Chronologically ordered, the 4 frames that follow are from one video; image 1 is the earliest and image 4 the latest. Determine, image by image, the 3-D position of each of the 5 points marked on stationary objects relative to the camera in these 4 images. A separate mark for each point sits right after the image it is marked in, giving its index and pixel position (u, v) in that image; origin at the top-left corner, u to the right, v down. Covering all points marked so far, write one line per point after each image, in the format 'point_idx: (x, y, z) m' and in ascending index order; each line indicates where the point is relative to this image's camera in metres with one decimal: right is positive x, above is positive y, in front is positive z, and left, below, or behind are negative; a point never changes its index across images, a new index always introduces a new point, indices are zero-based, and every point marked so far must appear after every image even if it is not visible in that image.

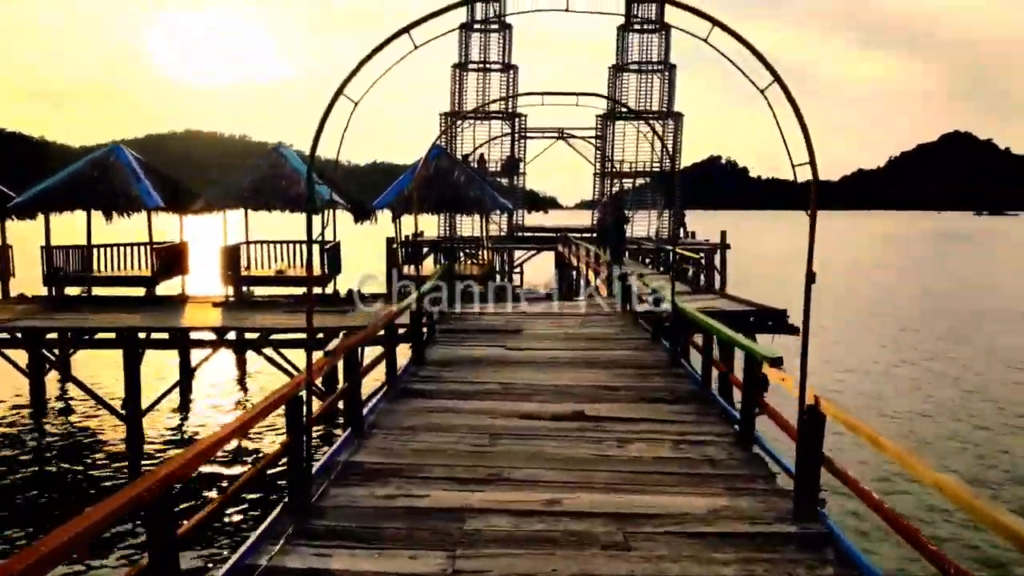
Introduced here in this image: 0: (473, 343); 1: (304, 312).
0: (-0.4, -0.5, +9.8) m
1: (-3.1, -0.3, +14.6) m
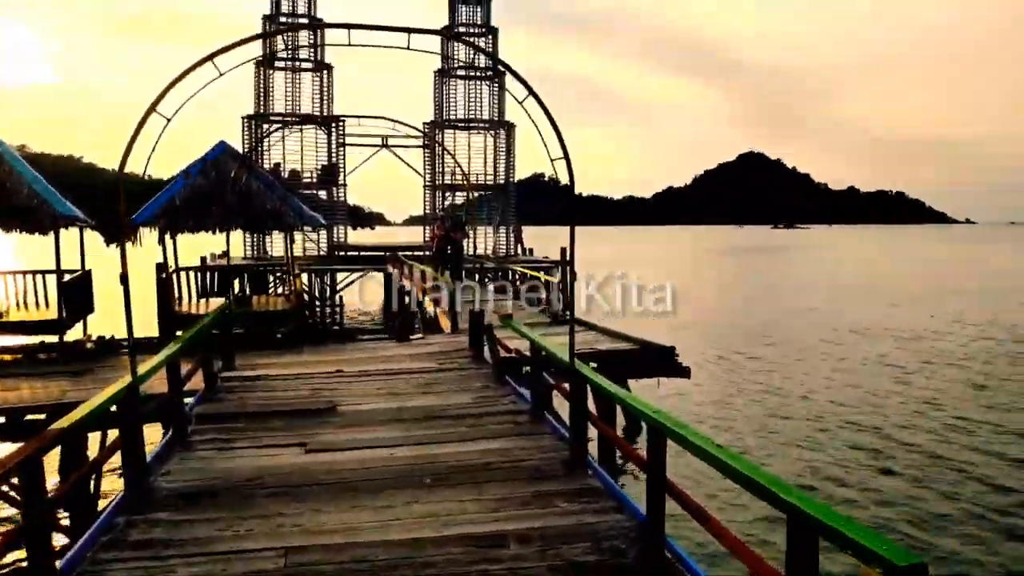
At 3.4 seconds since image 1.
0: (-1.6, -0.9, +6.0) m
1: (-5.0, -0.9, +10.3) m
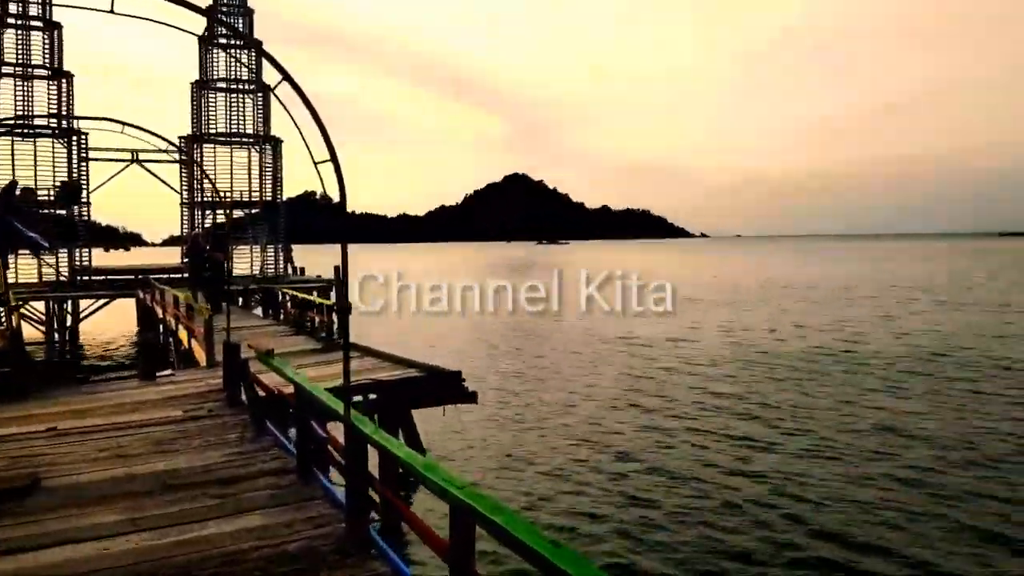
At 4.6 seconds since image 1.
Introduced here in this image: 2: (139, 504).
0: (-2.7, -1.1, +4.4) m
1: (-7.0, -1.3, +7.8) m
2: (-1.9, -1.1, +5.1) m
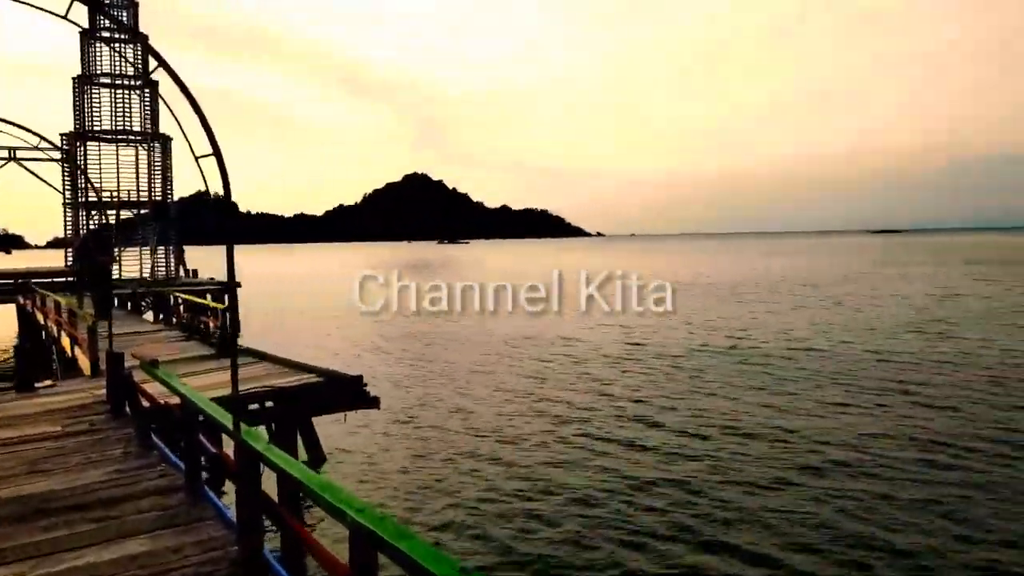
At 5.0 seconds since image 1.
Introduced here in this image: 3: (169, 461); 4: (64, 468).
0: (-3.0, -1.2, +3.9) m
1: (-7.7, -1.4, +6.9) m
2: (-2.4, -1.2, +4.7) m
3: (-2.1, -1.1, +6.1) m
4: (-2.7, -1.1, +5.9) m
